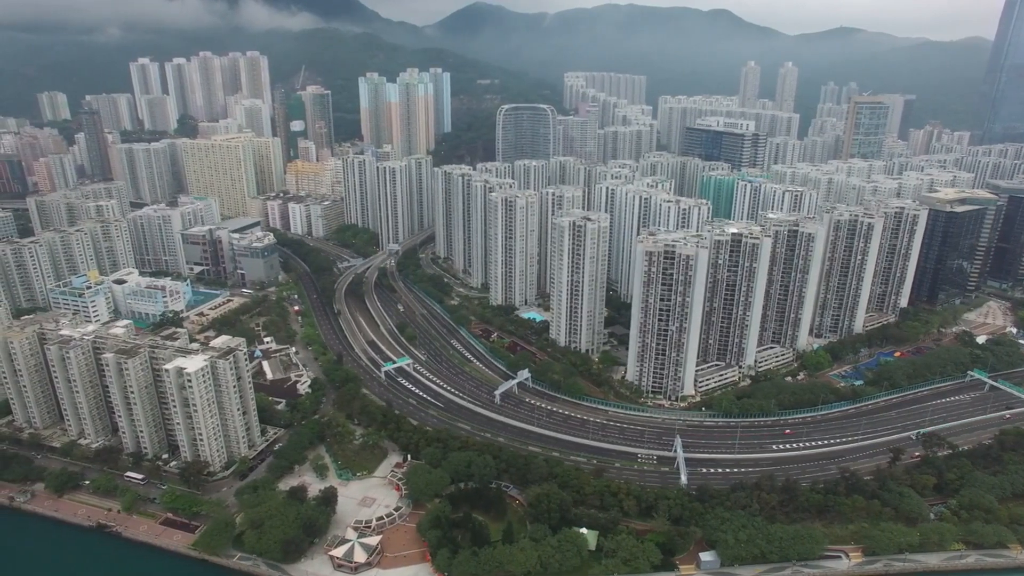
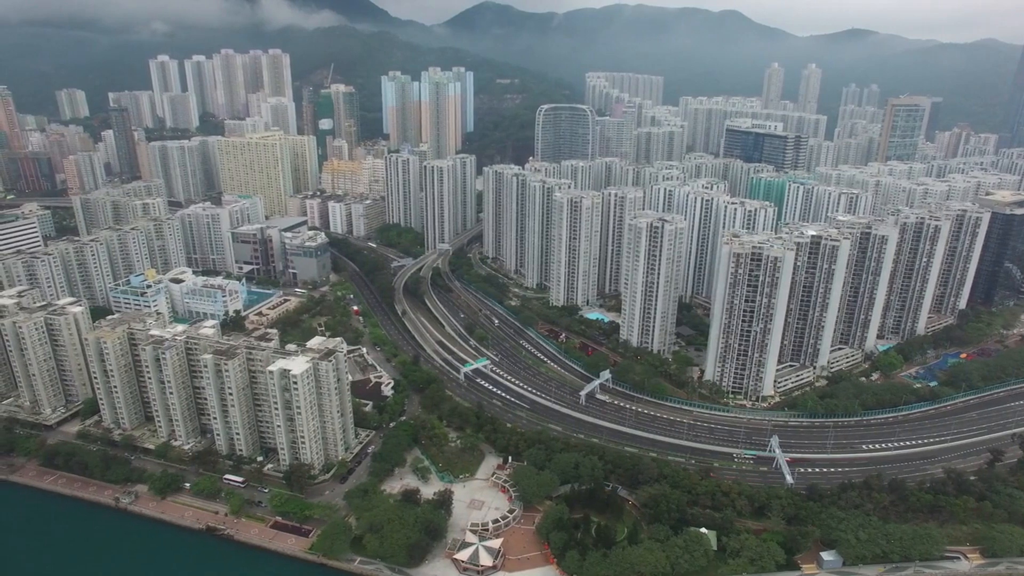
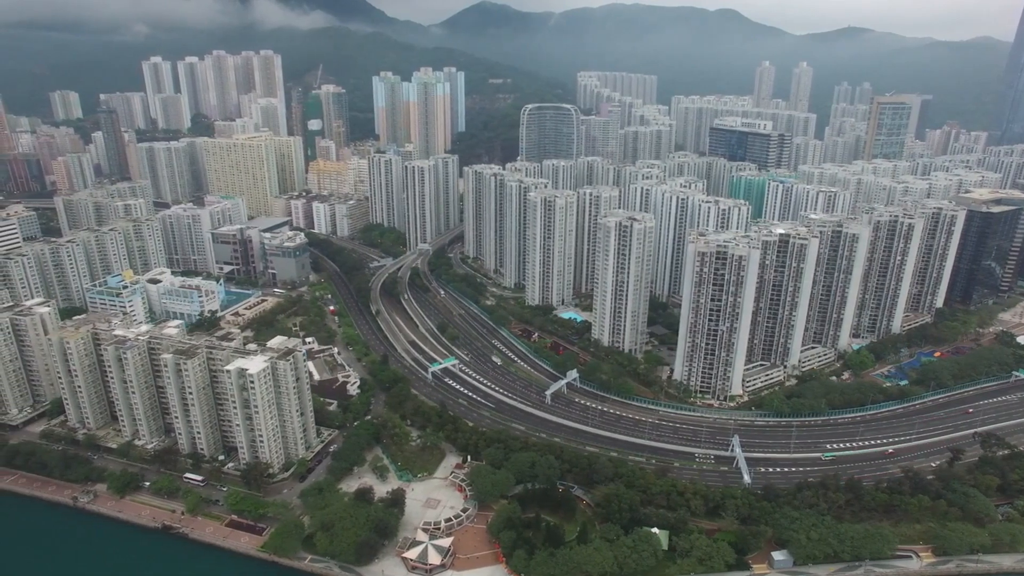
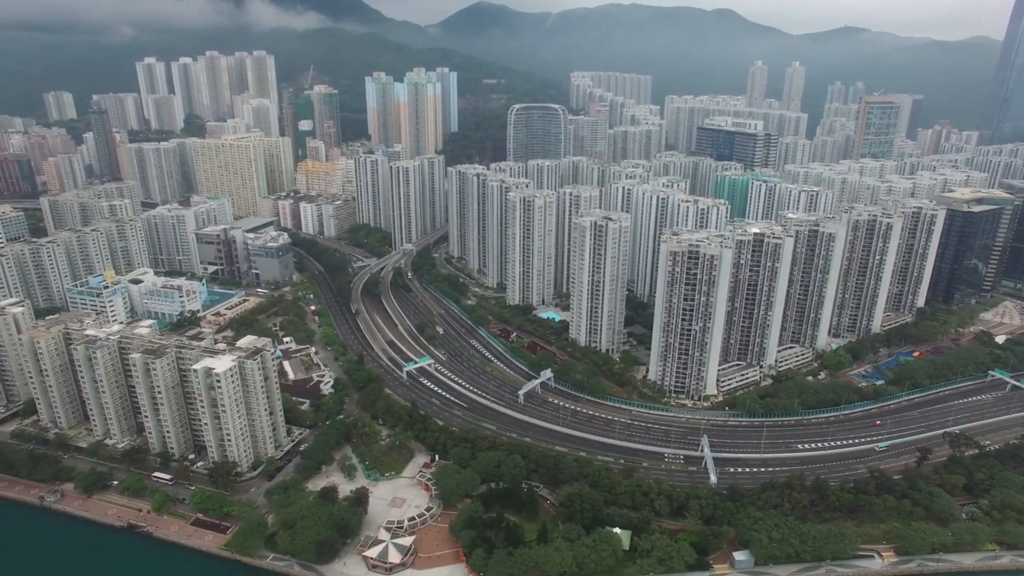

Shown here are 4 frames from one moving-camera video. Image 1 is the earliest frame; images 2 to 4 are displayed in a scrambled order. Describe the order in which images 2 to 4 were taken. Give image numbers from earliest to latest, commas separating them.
4, 3, 2
